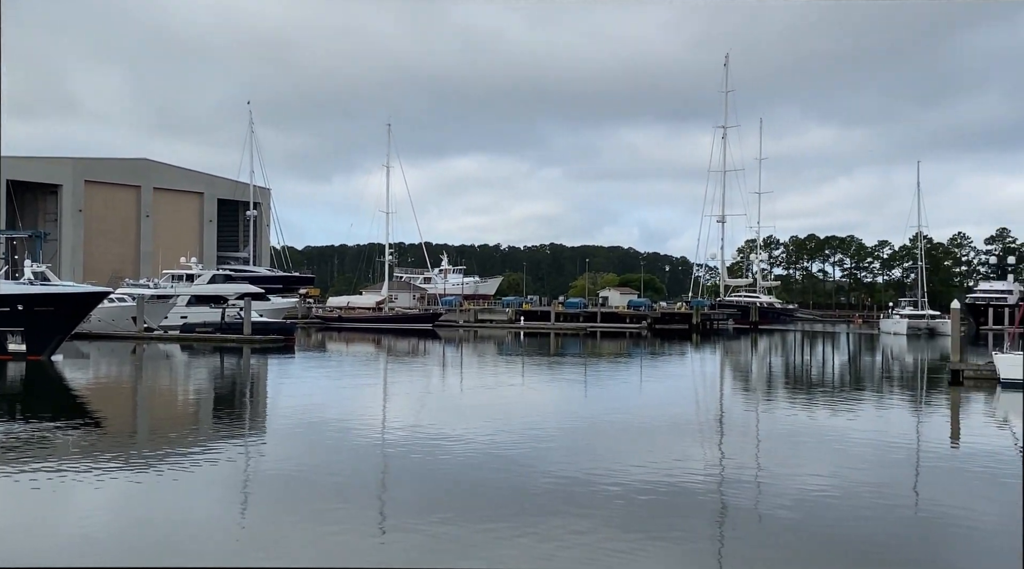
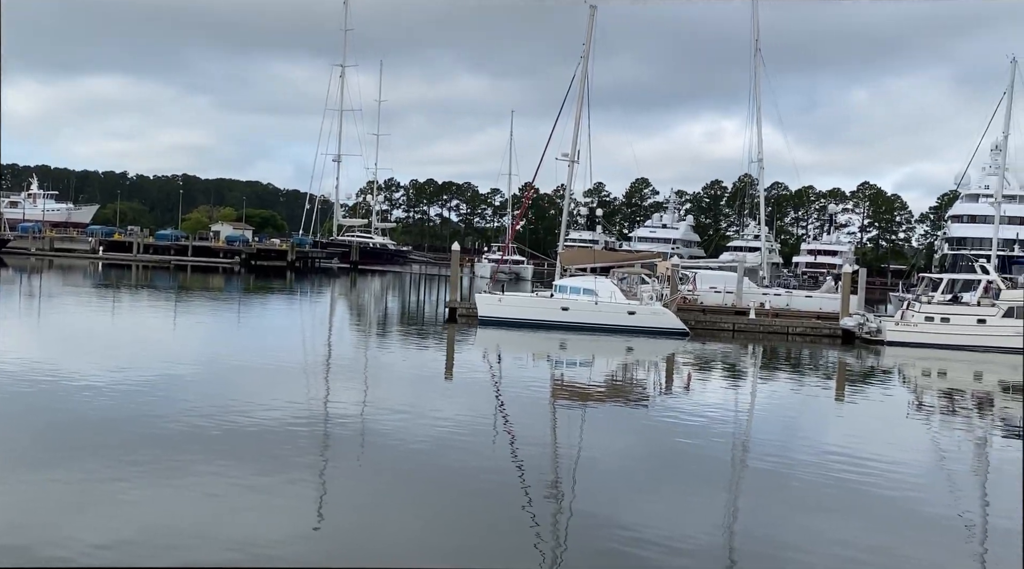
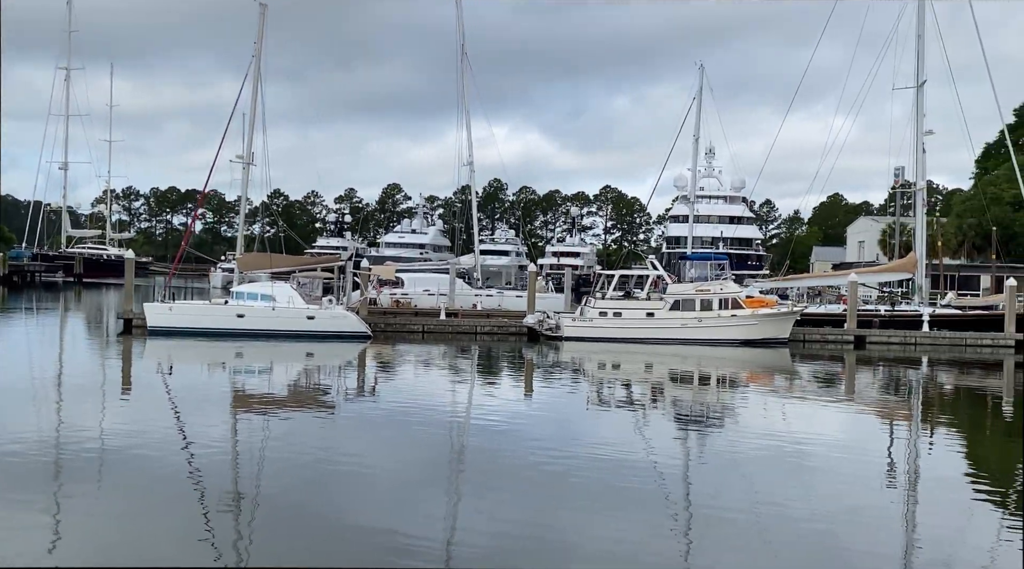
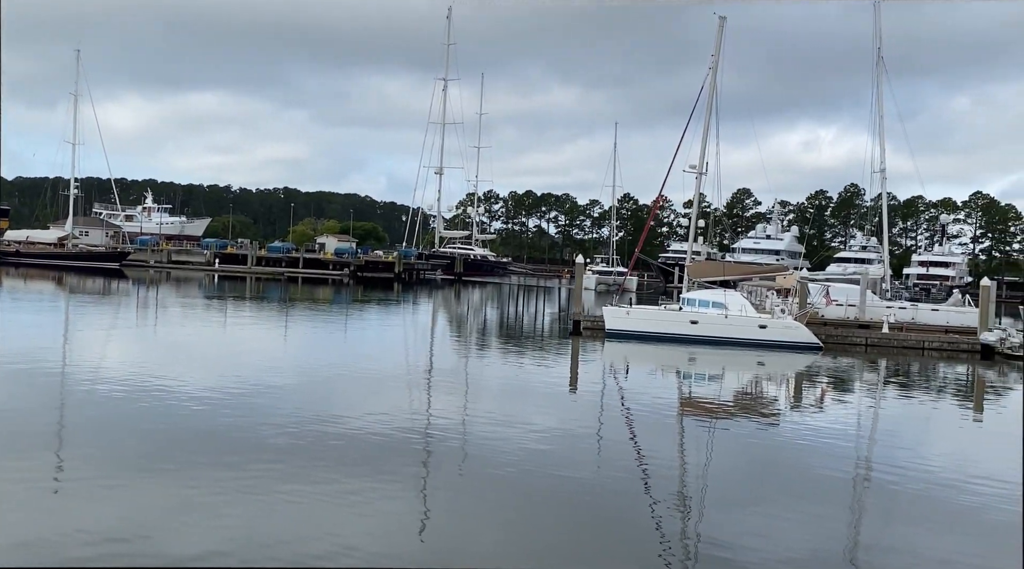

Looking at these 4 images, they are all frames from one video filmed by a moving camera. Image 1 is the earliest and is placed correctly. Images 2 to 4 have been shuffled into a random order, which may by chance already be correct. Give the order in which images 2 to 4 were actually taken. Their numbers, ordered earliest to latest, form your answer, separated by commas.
4, 2, 3
